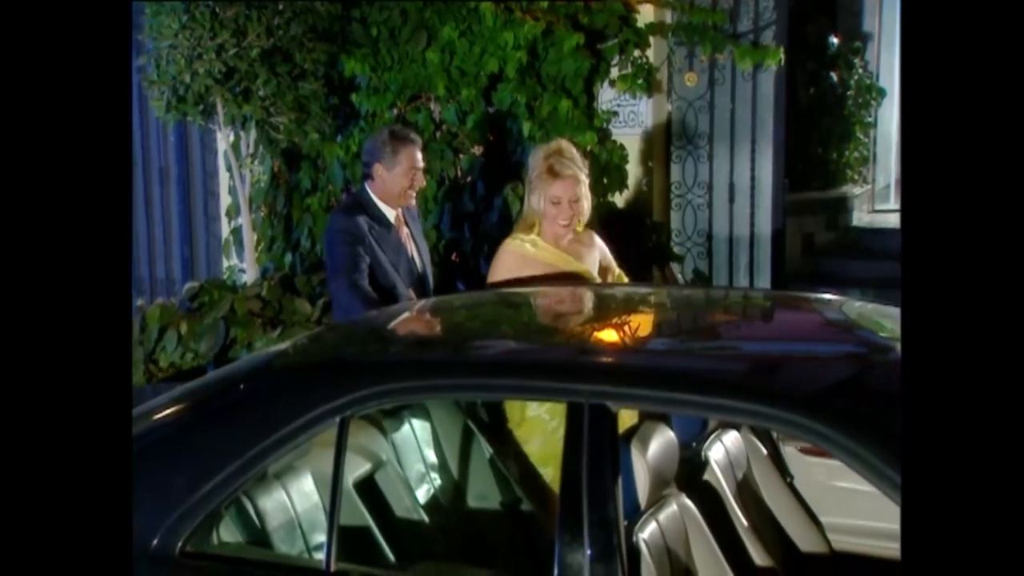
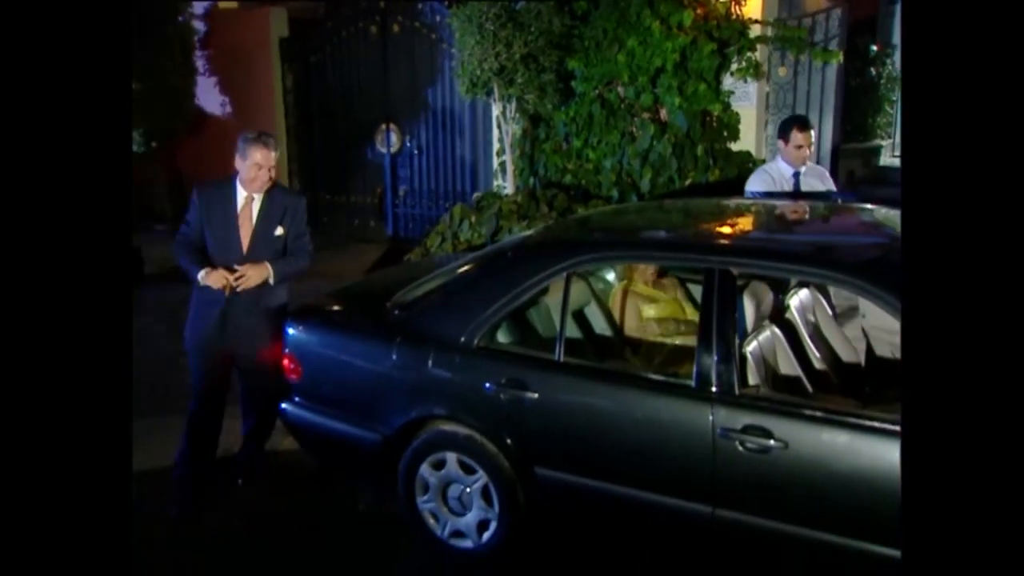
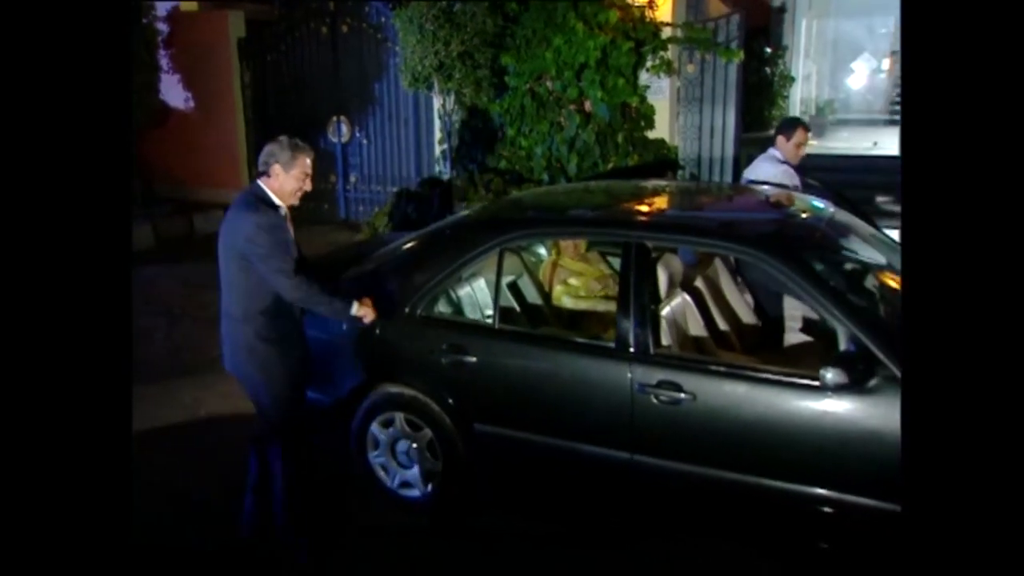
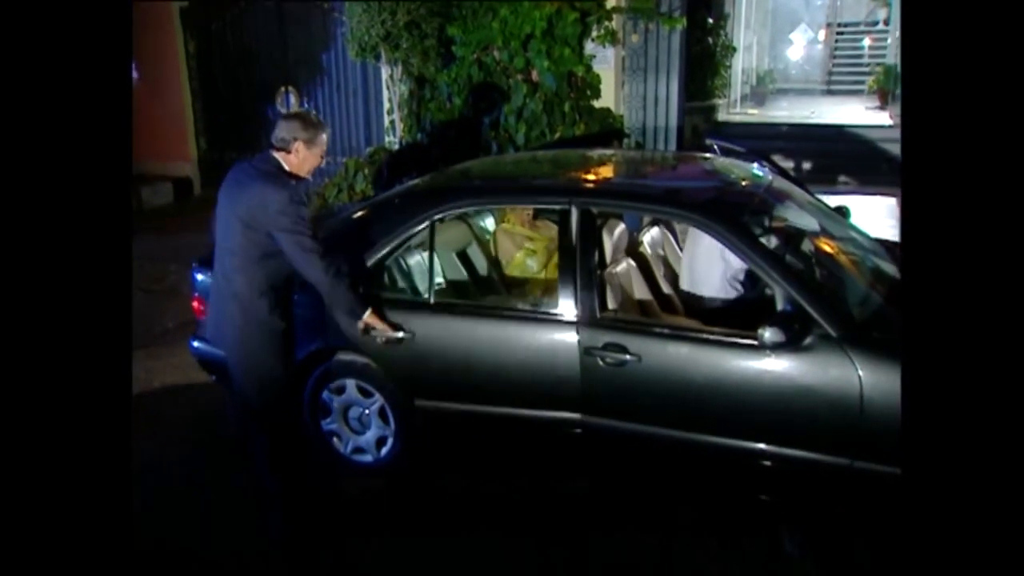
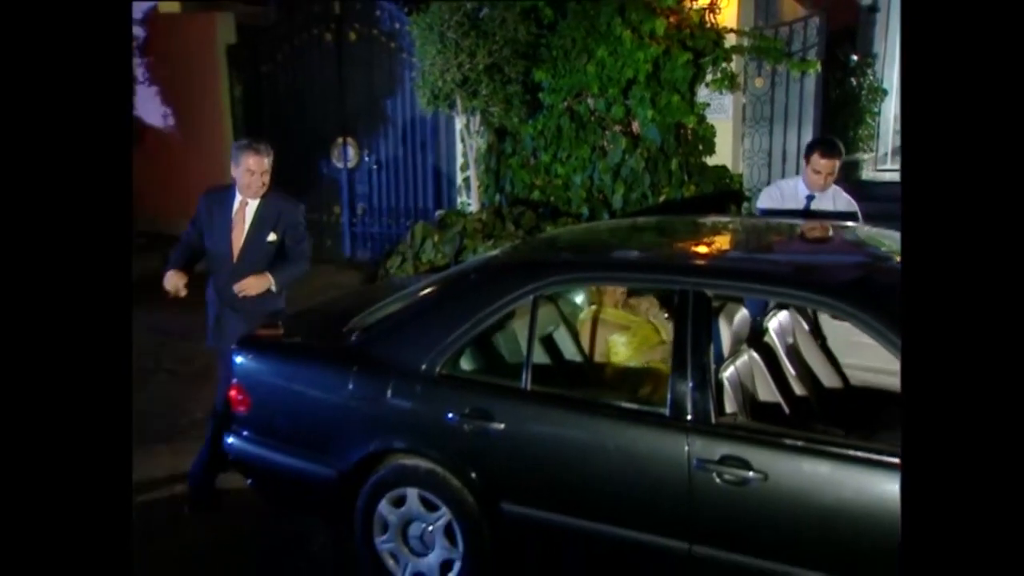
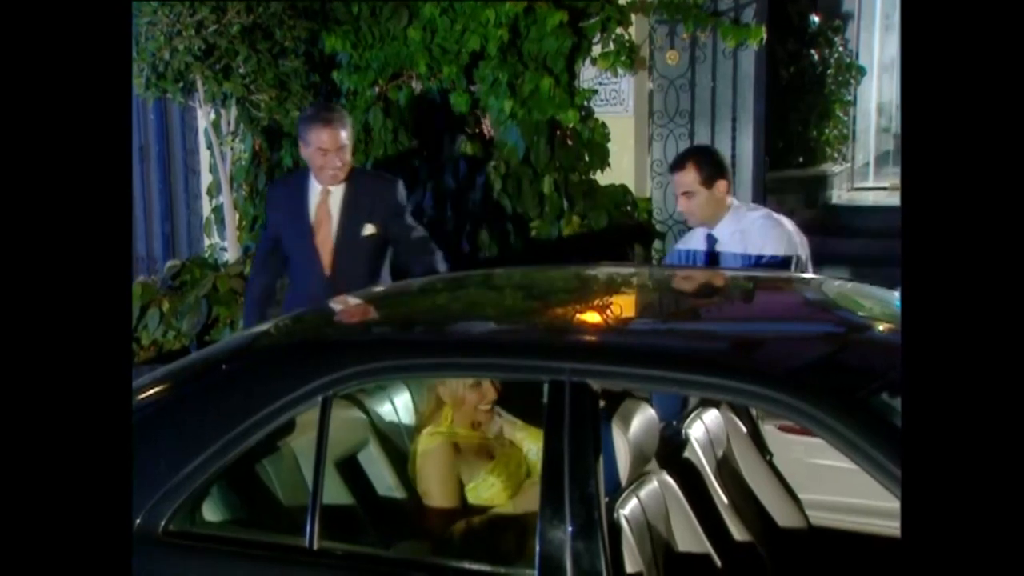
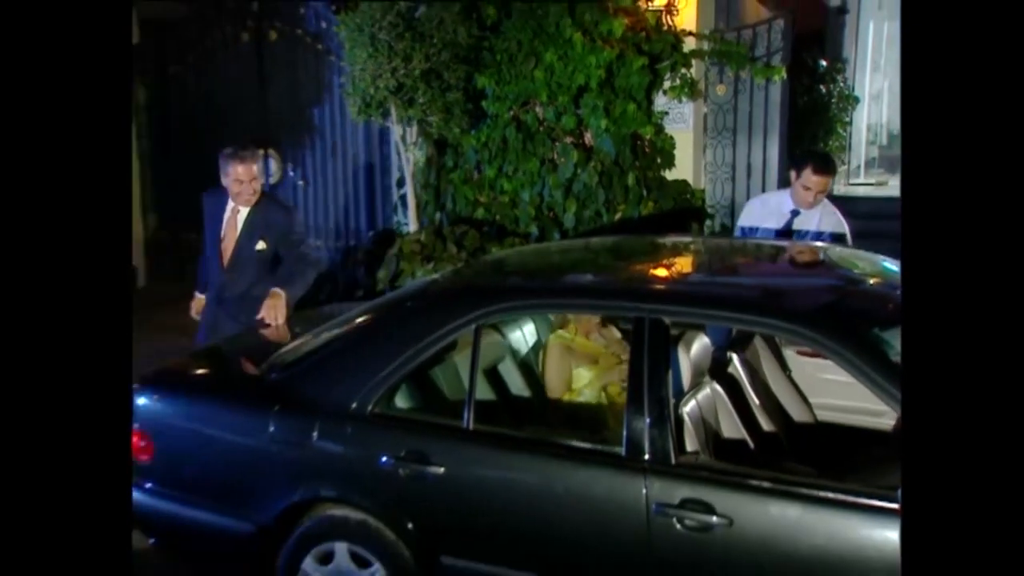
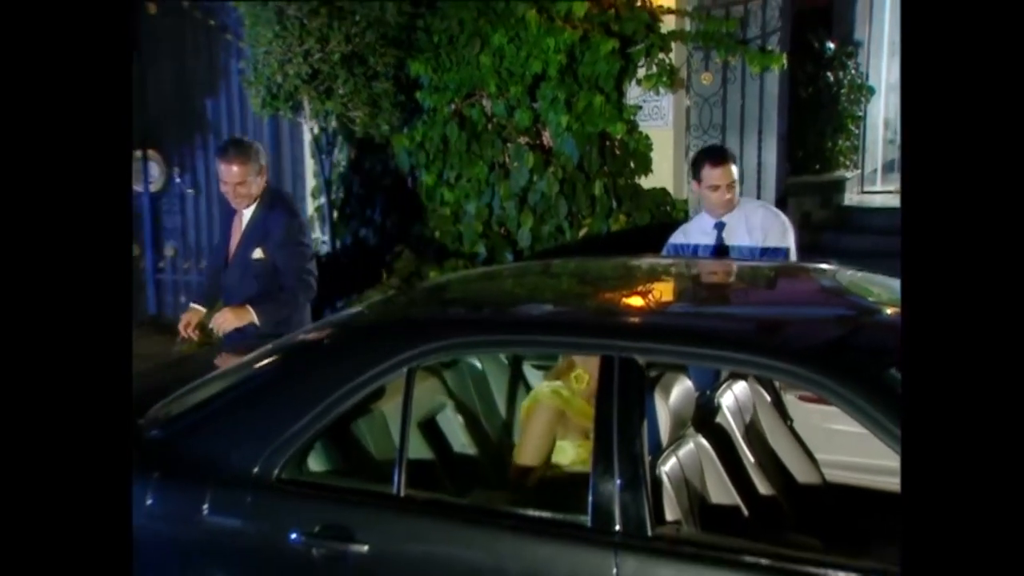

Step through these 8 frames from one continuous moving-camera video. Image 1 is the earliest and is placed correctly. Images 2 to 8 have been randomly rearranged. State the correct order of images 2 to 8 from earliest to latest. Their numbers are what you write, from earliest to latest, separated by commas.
6, 8, 7, 5, 2, 3, 4
